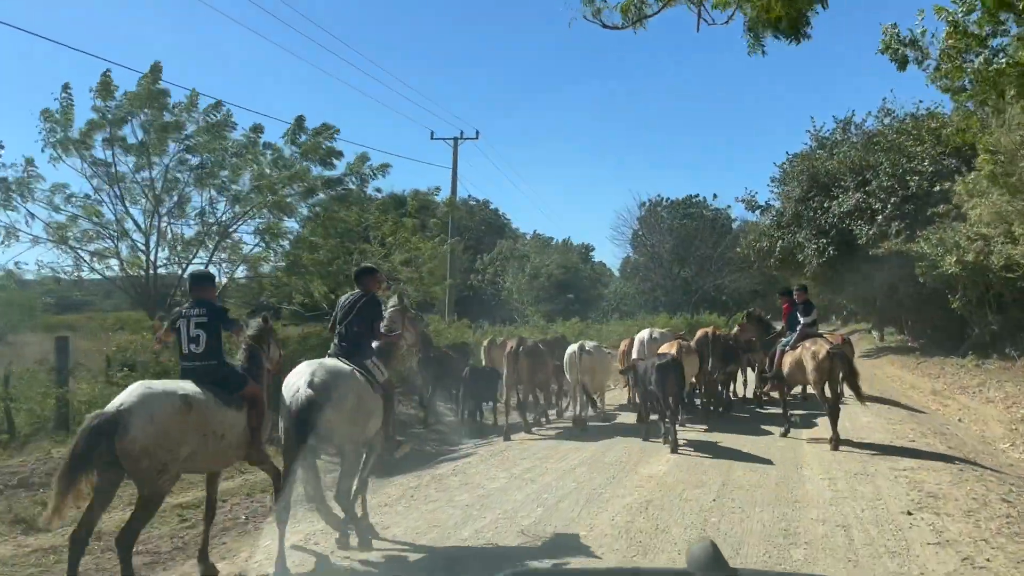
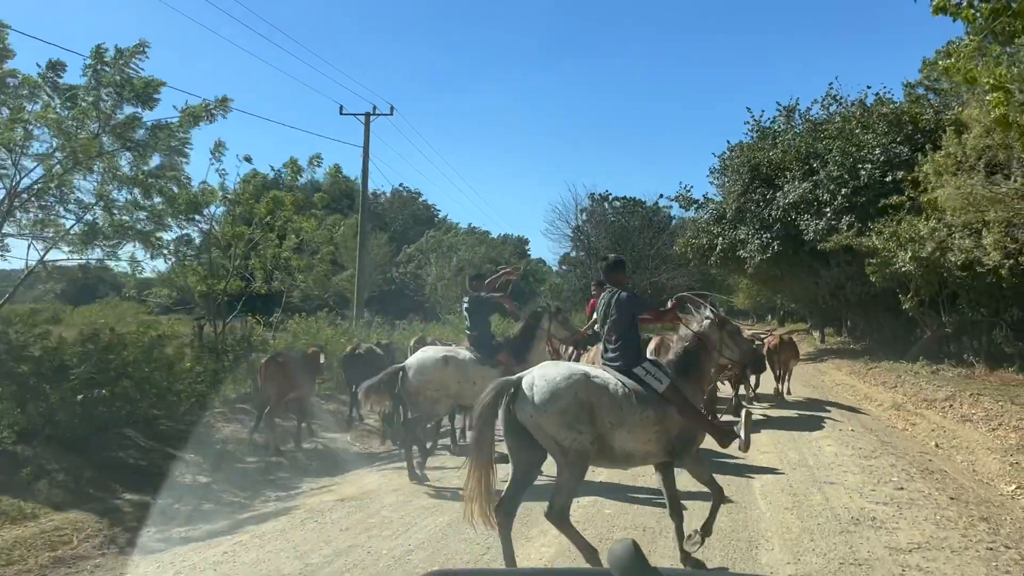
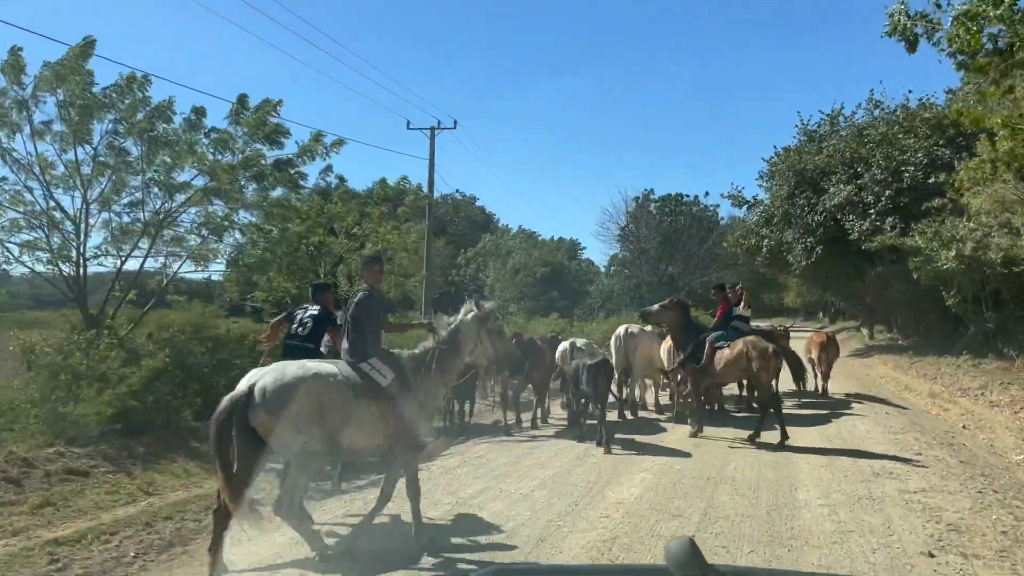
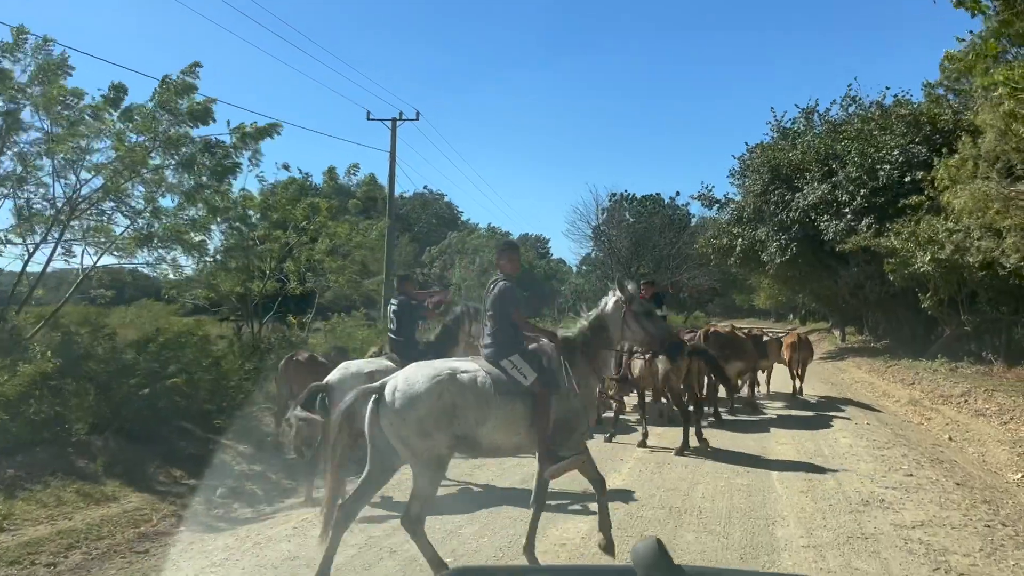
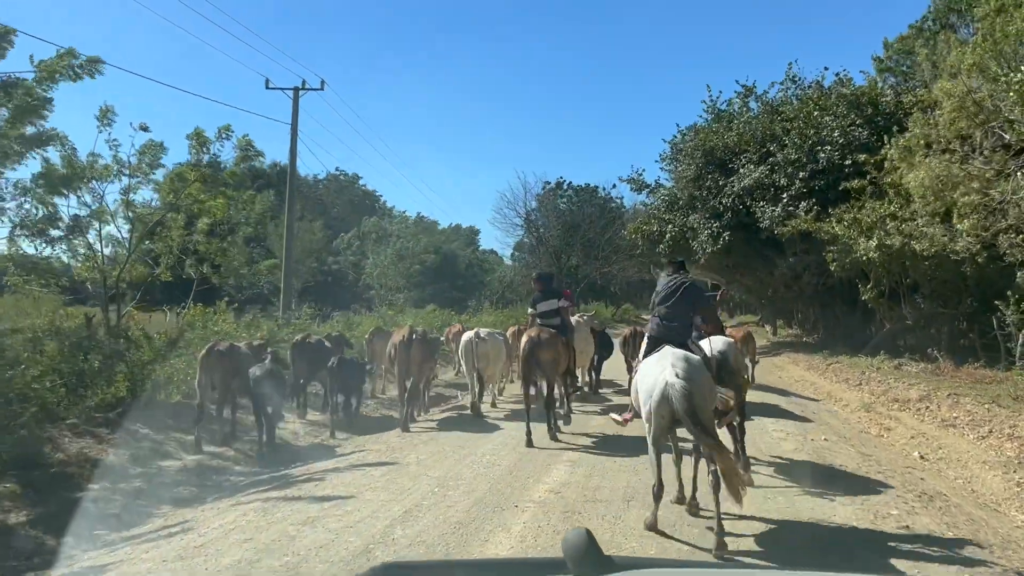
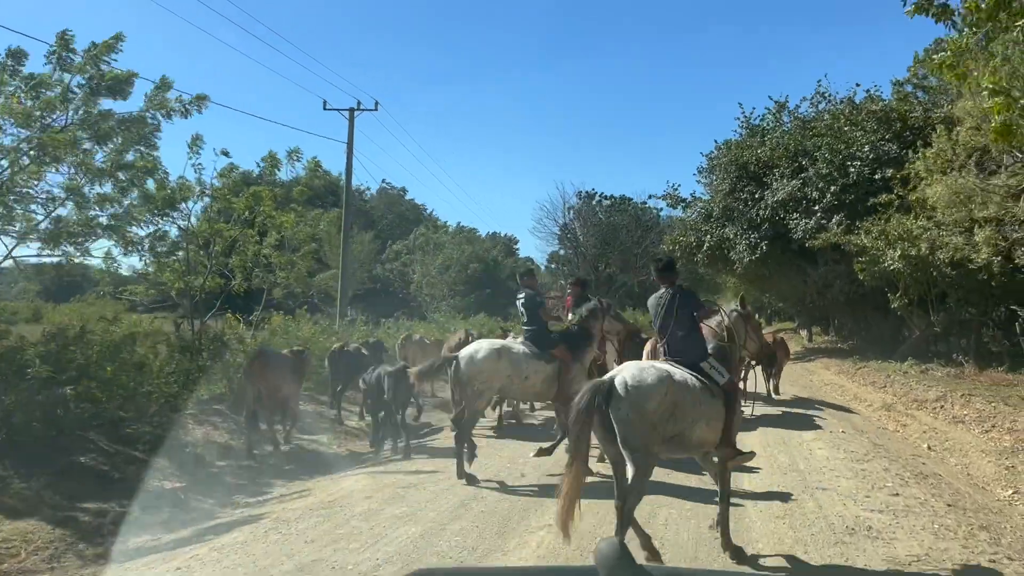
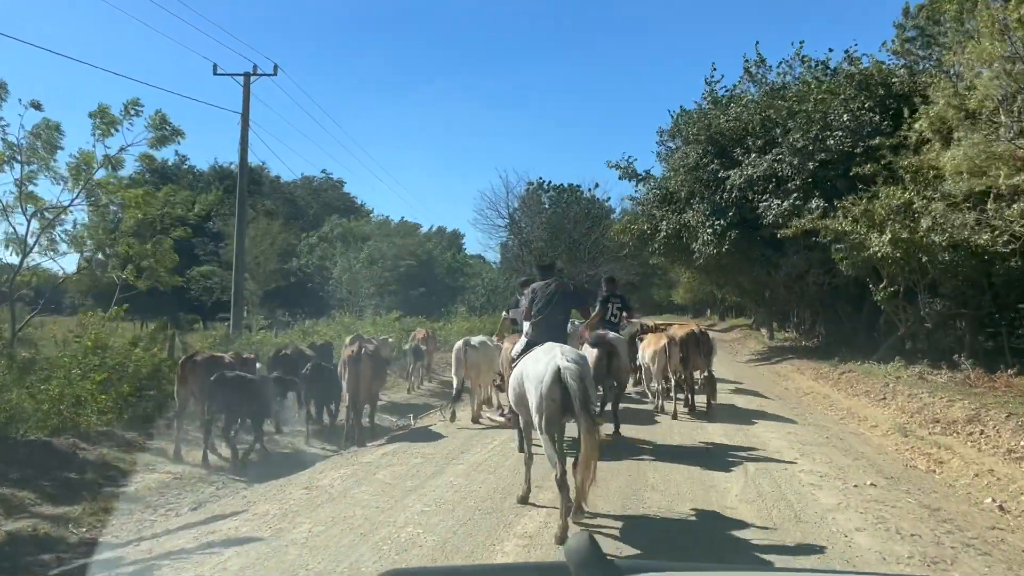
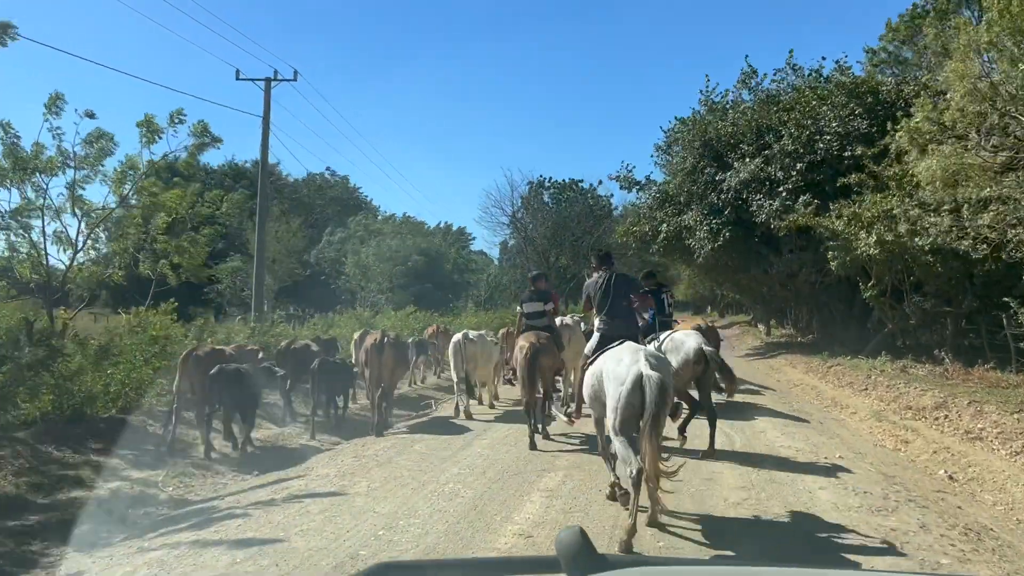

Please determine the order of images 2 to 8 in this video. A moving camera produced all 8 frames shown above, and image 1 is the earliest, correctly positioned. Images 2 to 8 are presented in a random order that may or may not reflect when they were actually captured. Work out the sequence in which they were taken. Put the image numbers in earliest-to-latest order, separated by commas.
3, 4, 2, 6, 5, 8, 7
